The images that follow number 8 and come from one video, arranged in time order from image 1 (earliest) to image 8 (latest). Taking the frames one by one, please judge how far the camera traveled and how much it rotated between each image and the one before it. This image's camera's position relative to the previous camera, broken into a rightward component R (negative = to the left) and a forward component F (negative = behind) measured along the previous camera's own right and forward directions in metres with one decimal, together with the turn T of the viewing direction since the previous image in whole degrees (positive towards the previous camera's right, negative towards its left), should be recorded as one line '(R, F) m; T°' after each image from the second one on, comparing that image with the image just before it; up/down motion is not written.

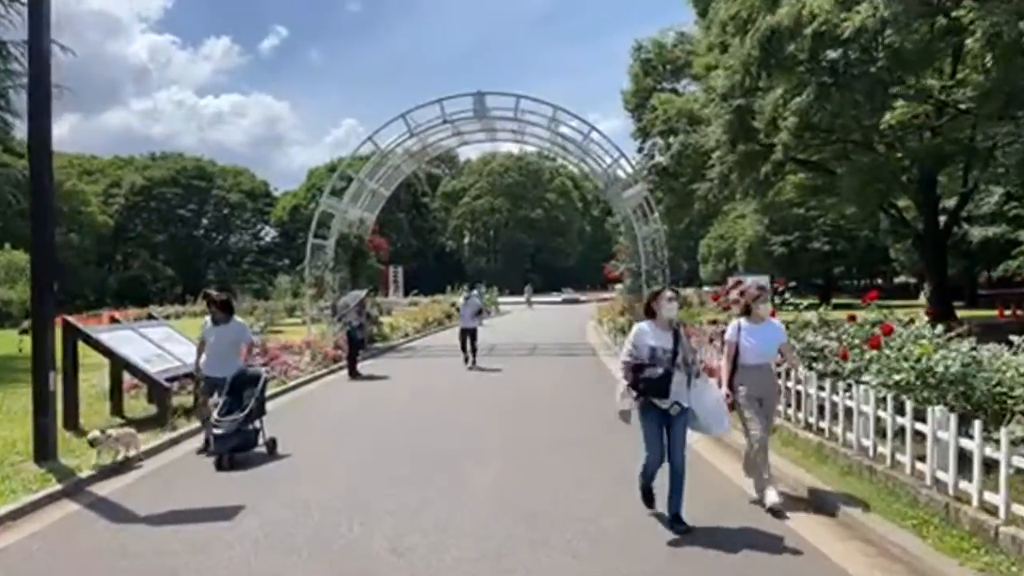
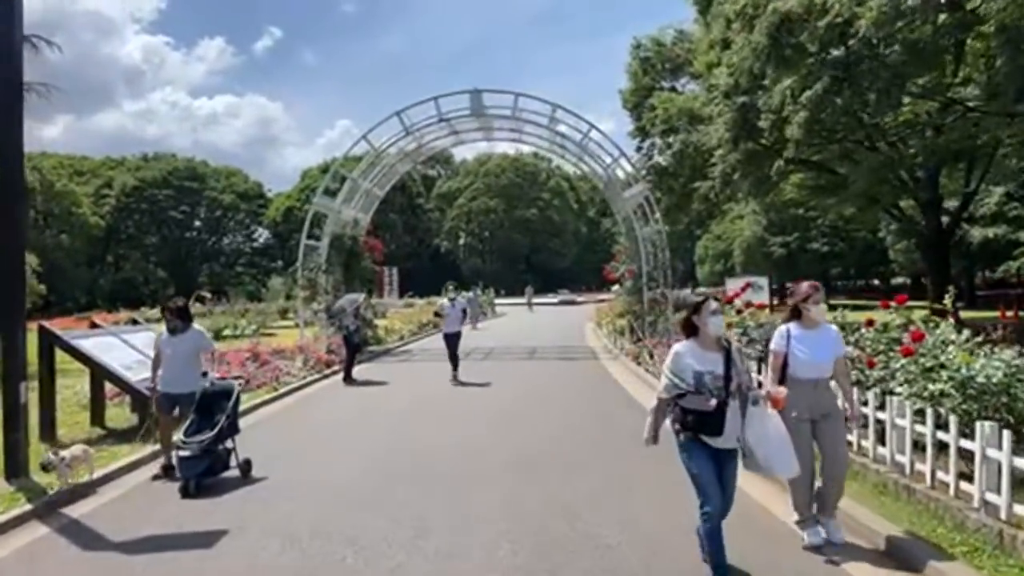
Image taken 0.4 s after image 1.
(-0.1, +0.6) m; 0°
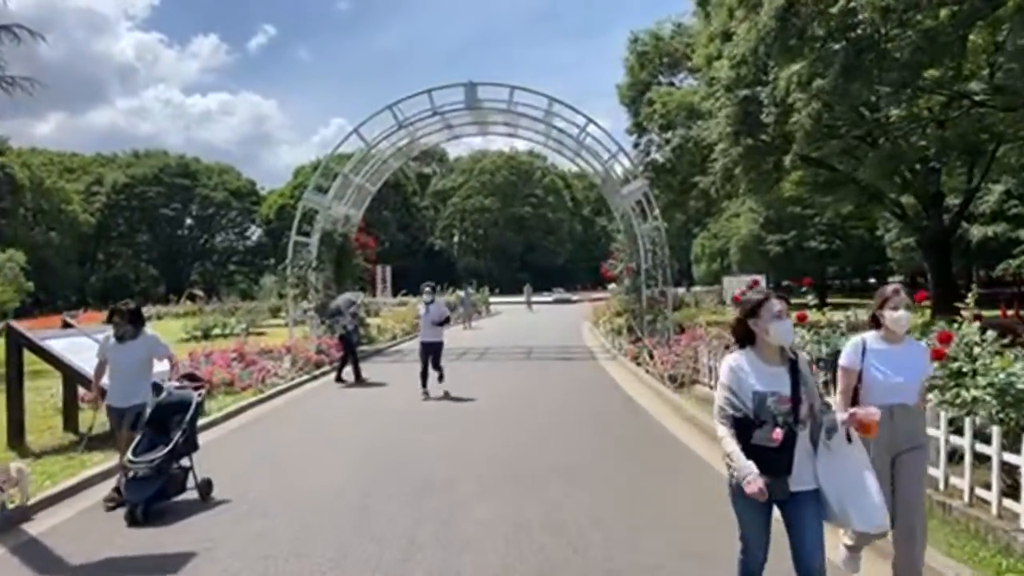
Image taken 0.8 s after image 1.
(0.0, +0.6) m; 0°
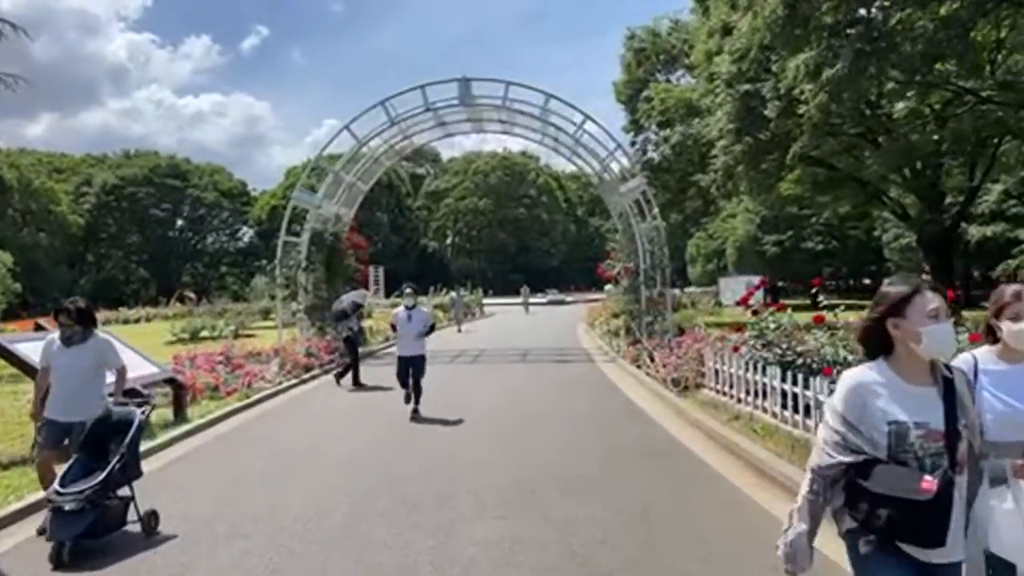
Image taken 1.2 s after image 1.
(-0.1, +0.6) m; +1°
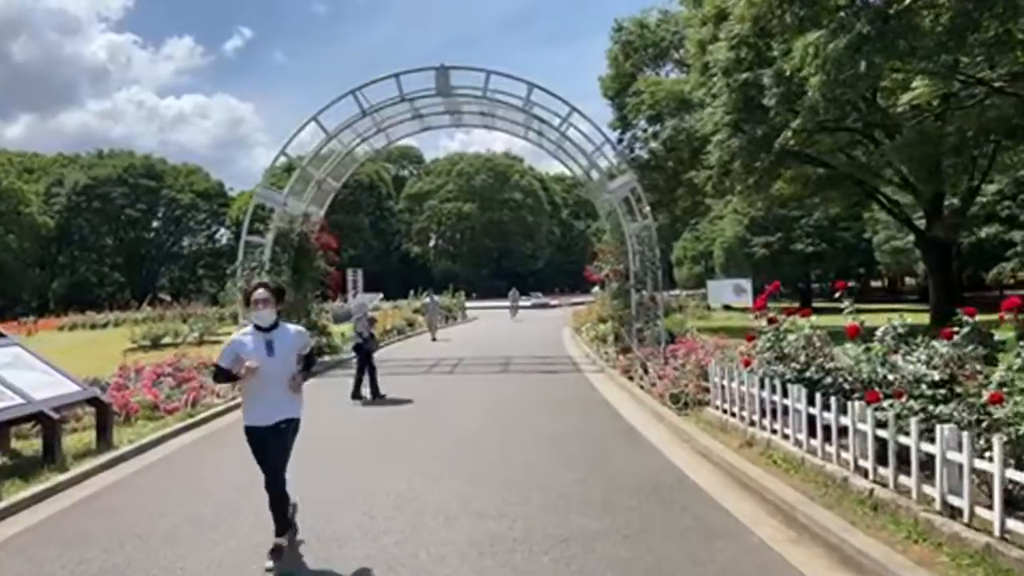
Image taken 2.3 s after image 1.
(+0.1, +1.6) m; +1°
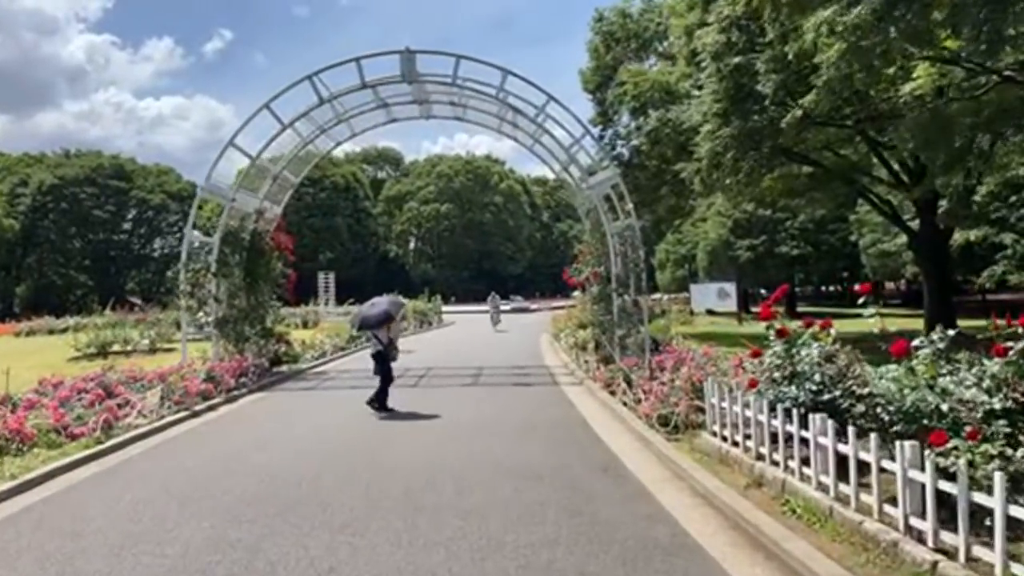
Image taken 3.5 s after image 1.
(+0.3, +1.8) m; +2°
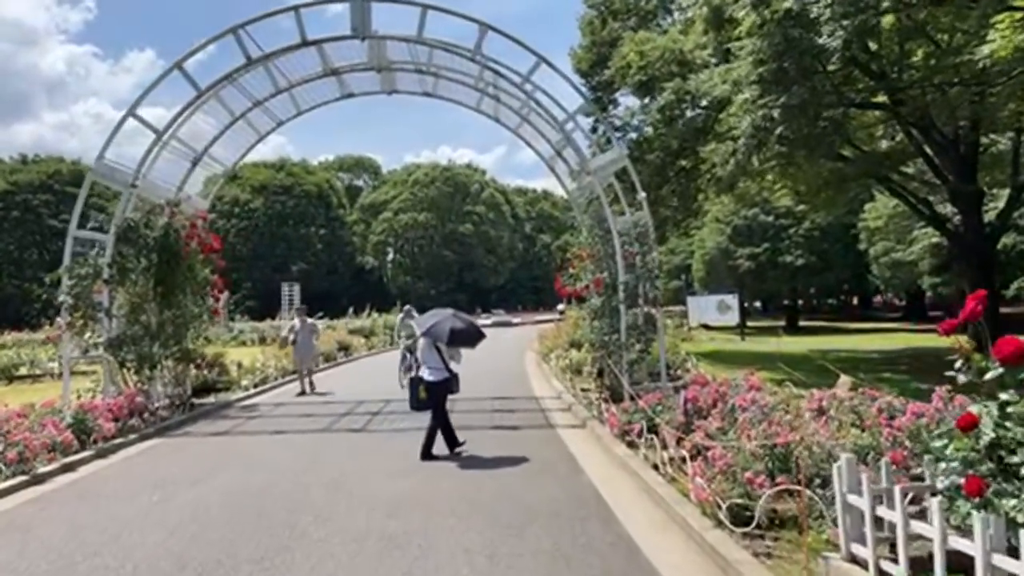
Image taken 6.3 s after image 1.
(0.0, +4.2) m; +2°
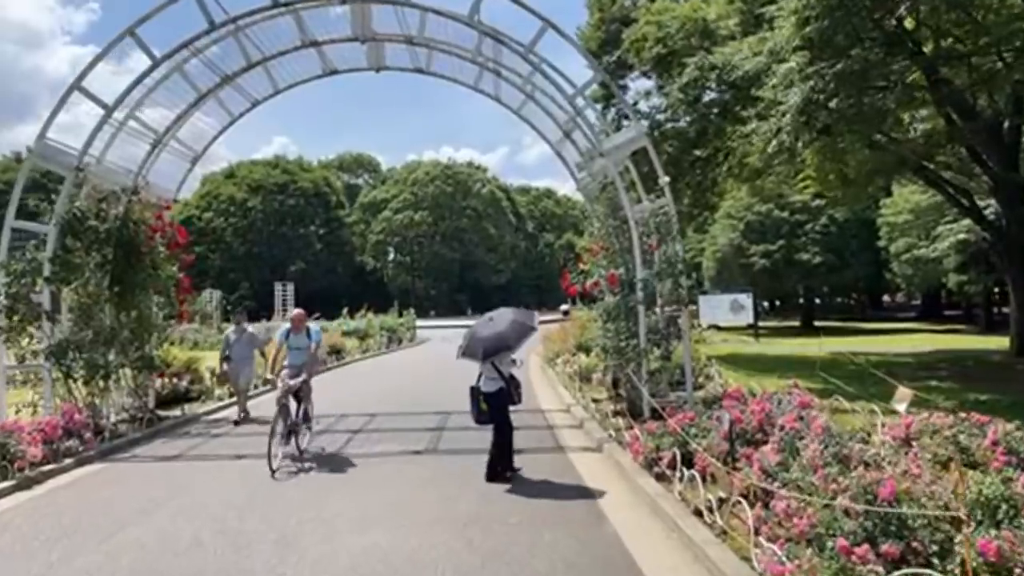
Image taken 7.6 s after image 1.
(0.0, +2.0) m; 0°
